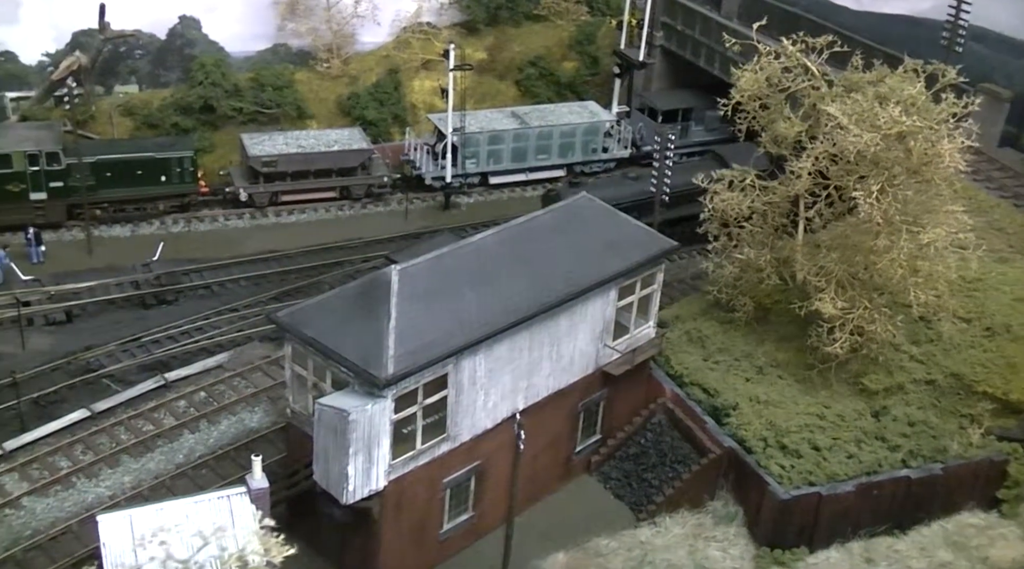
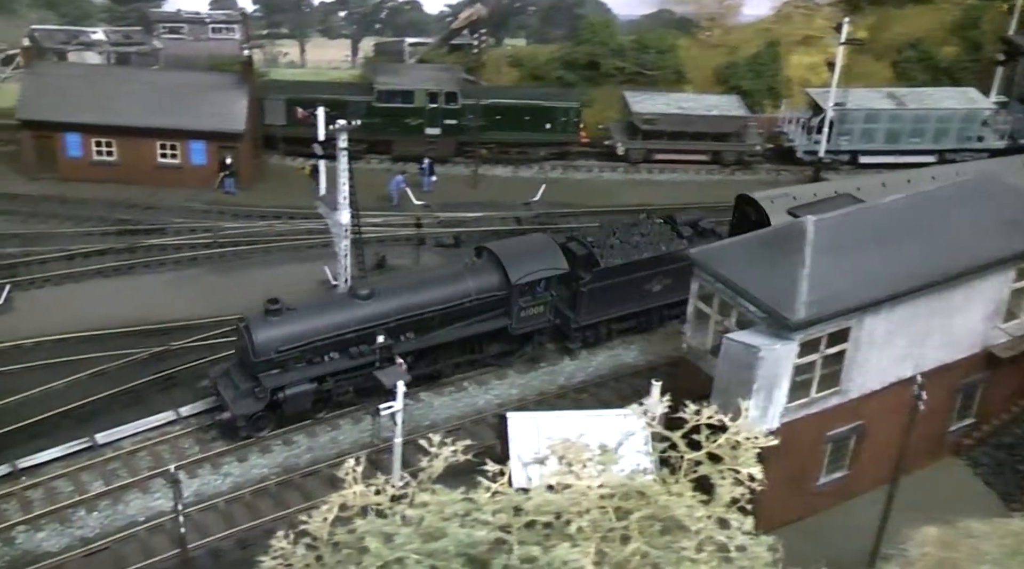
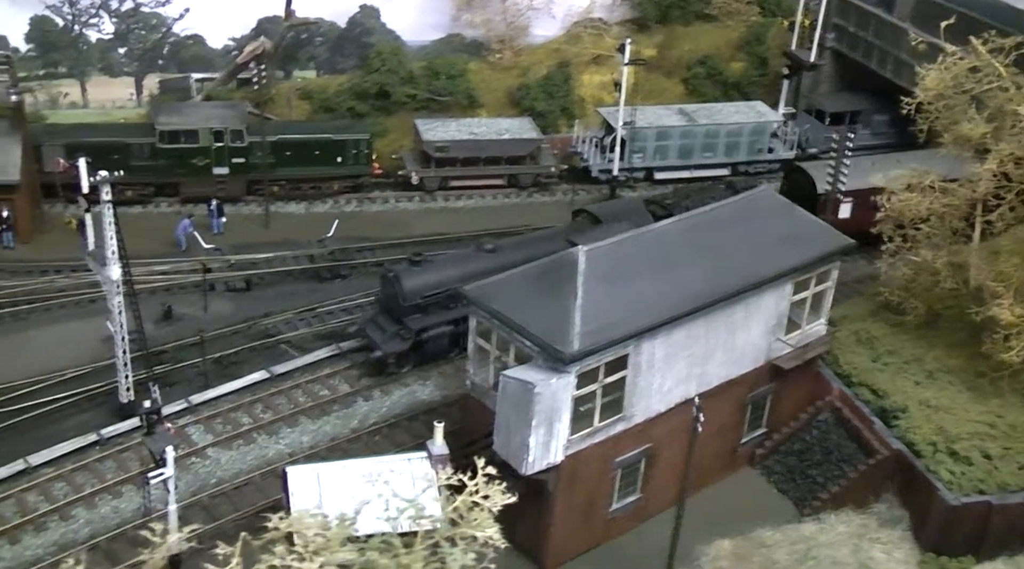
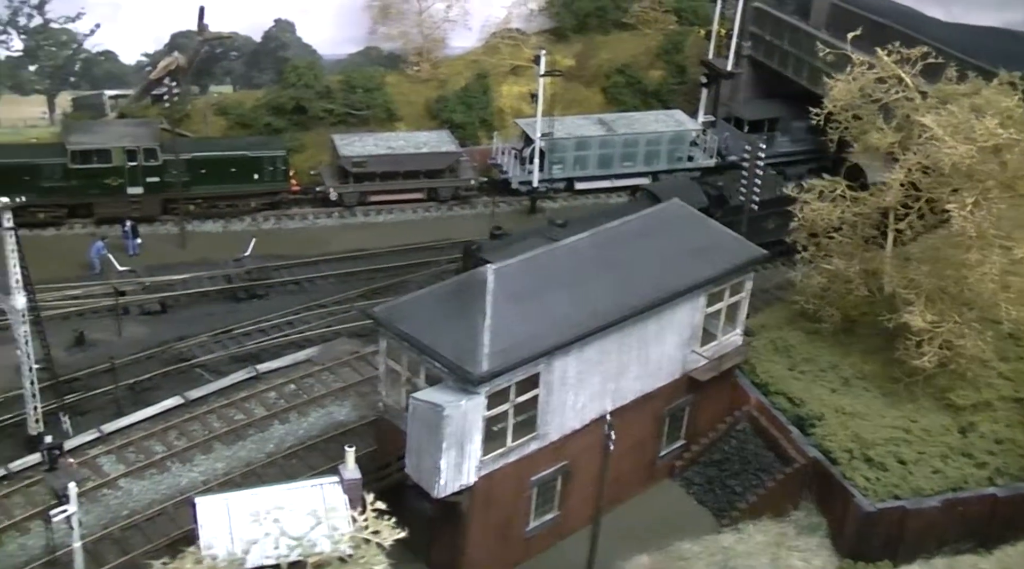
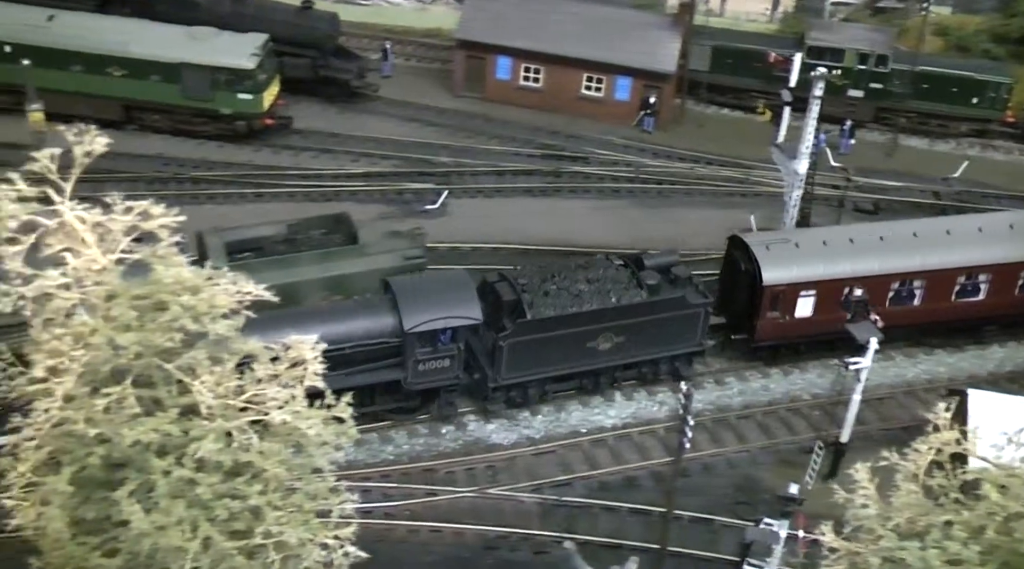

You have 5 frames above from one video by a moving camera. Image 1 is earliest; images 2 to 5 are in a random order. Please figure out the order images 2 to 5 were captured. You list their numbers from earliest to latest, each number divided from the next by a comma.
4, 3, 2, 5
